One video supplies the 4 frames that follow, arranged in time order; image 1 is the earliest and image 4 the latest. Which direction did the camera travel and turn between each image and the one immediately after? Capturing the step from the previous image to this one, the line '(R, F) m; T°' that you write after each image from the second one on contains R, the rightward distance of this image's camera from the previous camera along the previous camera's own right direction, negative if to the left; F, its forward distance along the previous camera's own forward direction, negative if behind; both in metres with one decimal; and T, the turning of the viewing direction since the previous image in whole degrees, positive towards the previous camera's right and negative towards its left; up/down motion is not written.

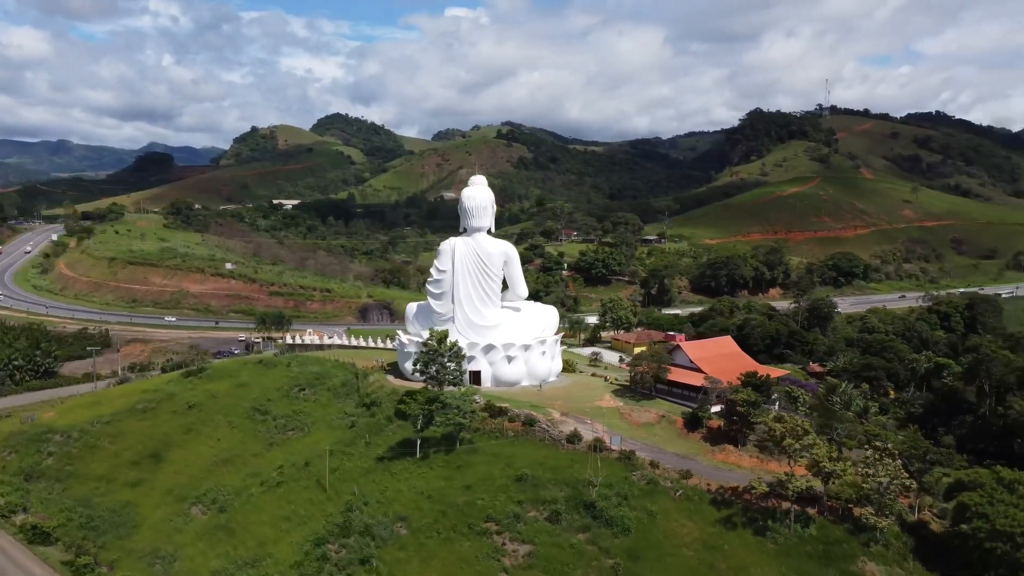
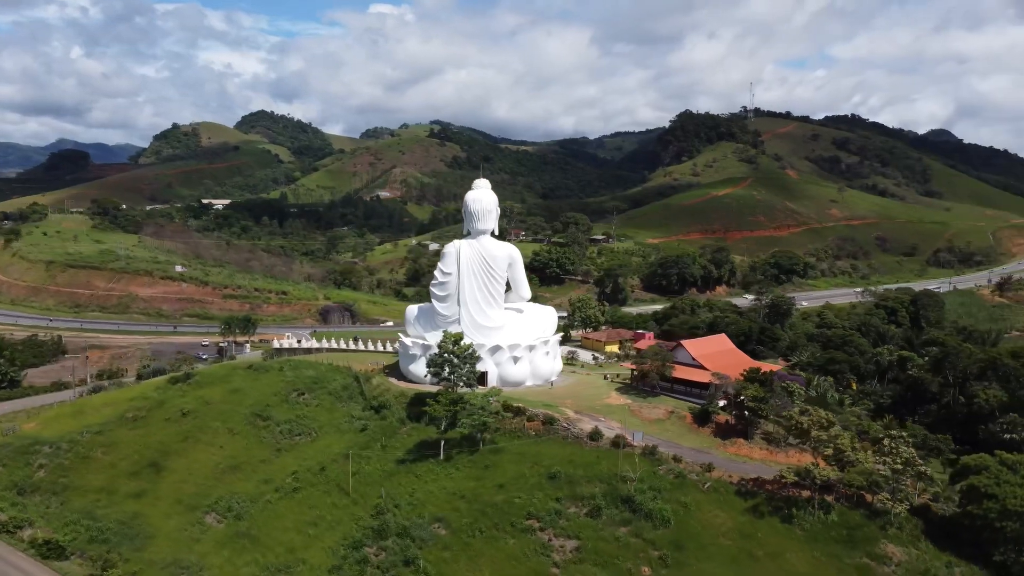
(-2.4, -0.3) m; +5°
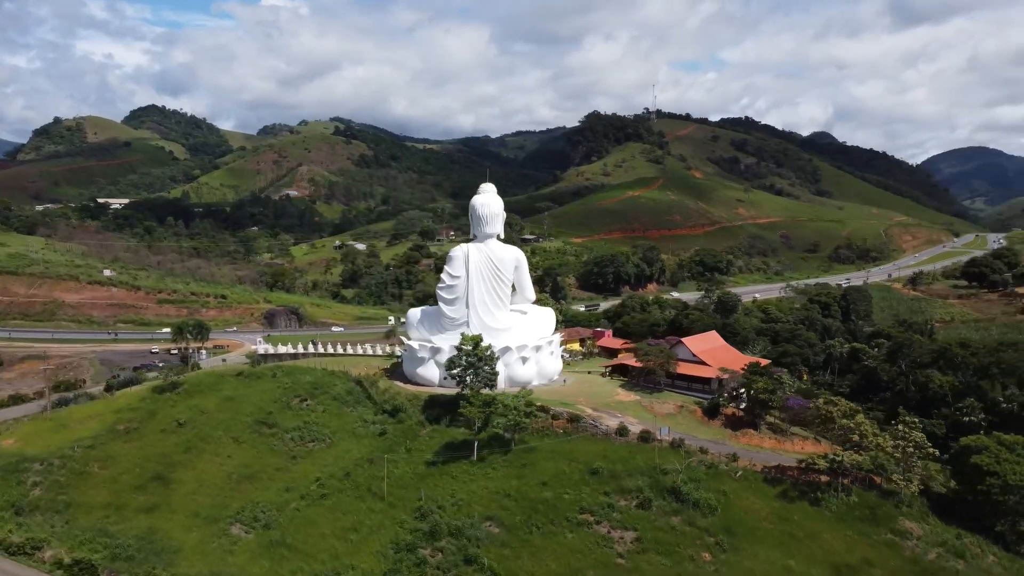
(-3.4, -0.4) m; +7°
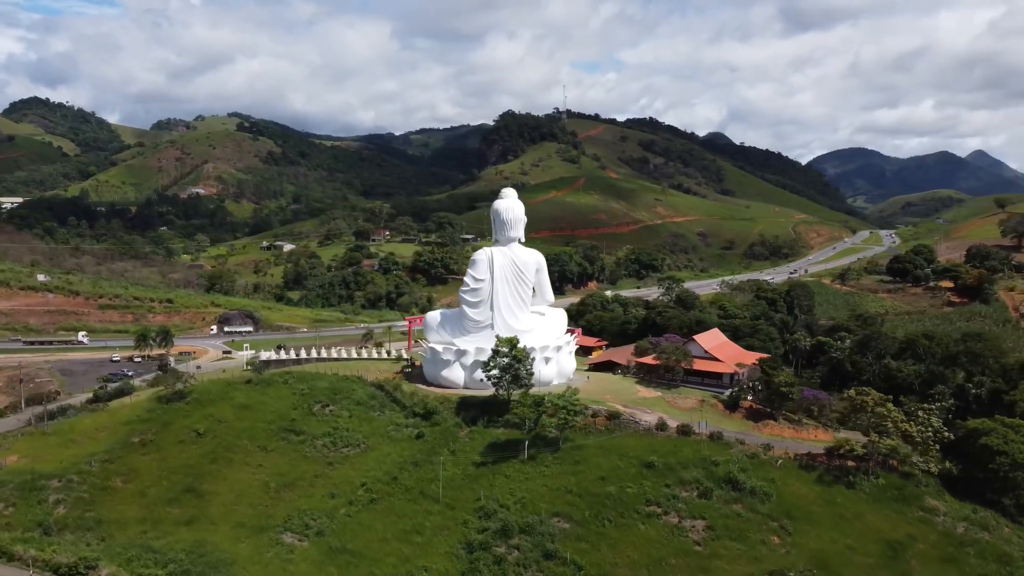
(-3.9, -0.4) m; +7°
